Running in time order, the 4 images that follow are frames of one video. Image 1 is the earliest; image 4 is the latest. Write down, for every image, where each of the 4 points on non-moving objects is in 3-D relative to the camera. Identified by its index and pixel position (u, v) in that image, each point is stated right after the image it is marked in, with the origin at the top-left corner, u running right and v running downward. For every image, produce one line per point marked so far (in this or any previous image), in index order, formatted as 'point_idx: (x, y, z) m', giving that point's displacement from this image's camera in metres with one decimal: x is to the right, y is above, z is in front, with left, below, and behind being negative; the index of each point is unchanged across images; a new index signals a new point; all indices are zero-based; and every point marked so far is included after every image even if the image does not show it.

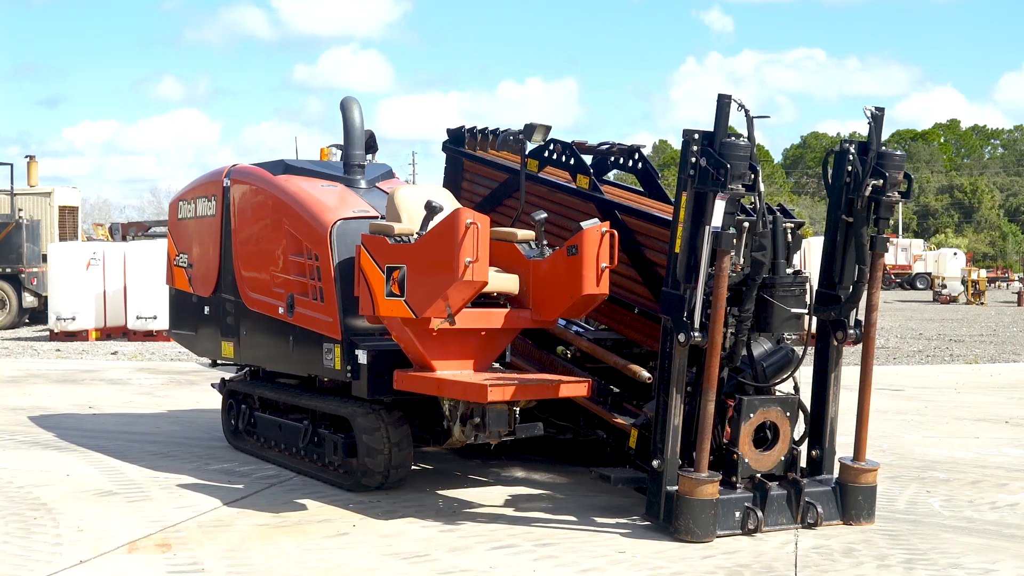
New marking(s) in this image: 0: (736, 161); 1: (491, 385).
0: (+1.1, +0.6, +4.7) m
1: (-0.1, -0.6, +5.7) m
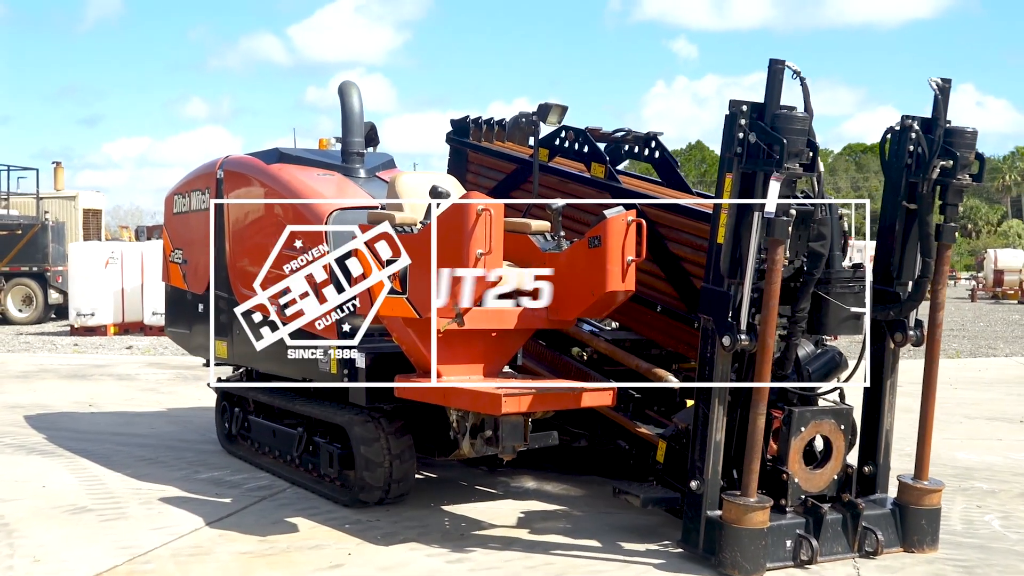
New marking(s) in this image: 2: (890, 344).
0: (+1.1, +0.6, +4.1) m
1: (0.0, -0.5, +5.0) m
2: (+1.9, -0.3, +5.1) m
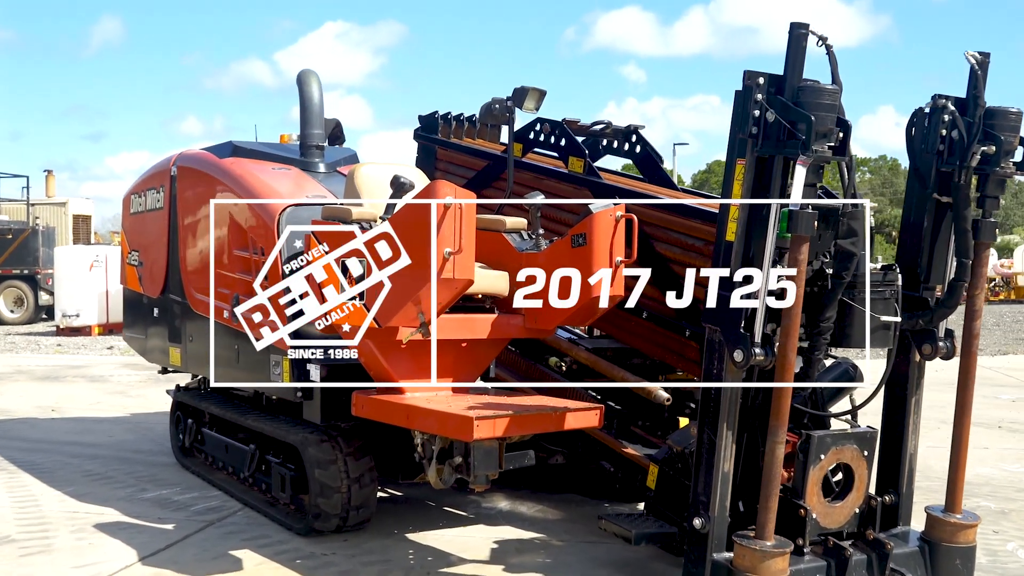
0: (+1.1, +0.6, +3.5) m
1: (-0.2, -0.6, +4.3) m
2: (+1.8, -0.3, +4.5) m
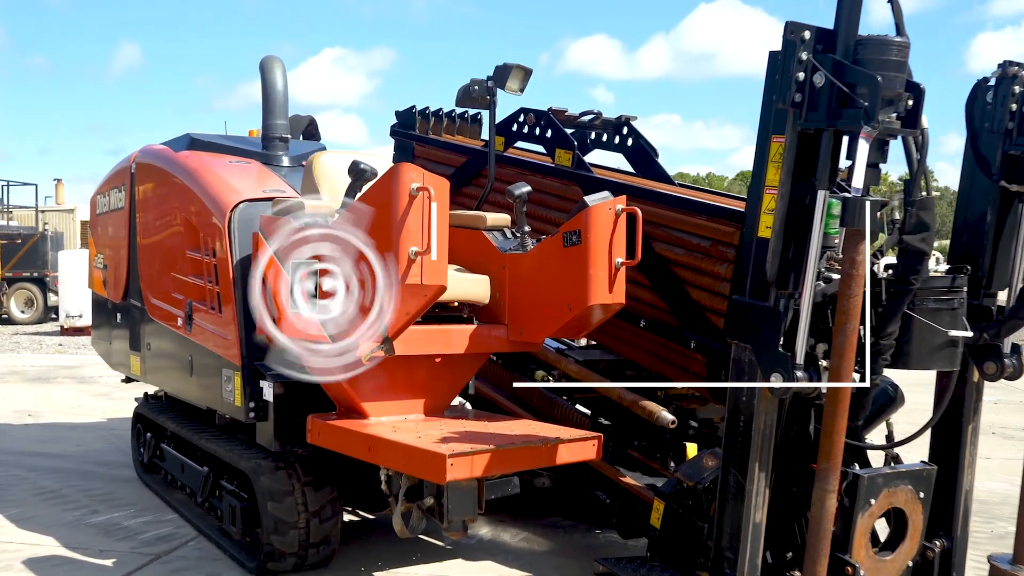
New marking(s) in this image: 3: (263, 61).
0: (+1.0, +0.6, +2.7) m
1: (-0.2, -0.6, +3.6) m
2: (+1.7, -0.3, +3.7) m
3: (-1.6, +1.5, +6.2) m
